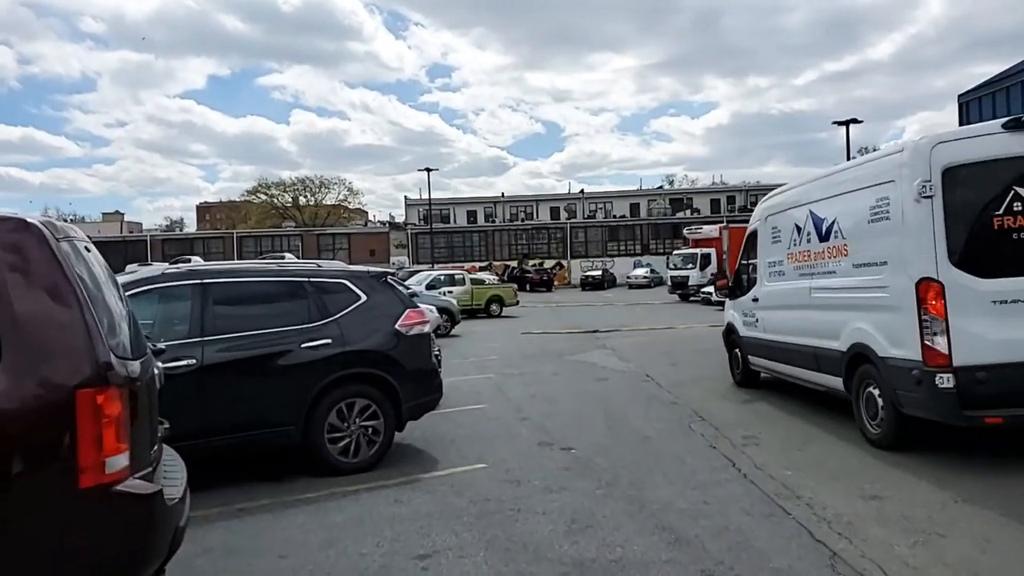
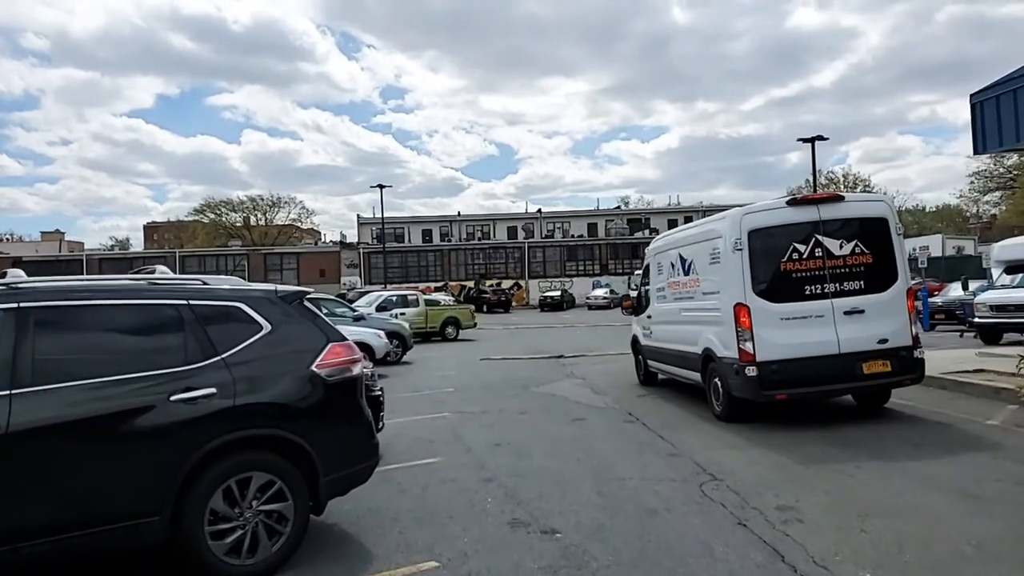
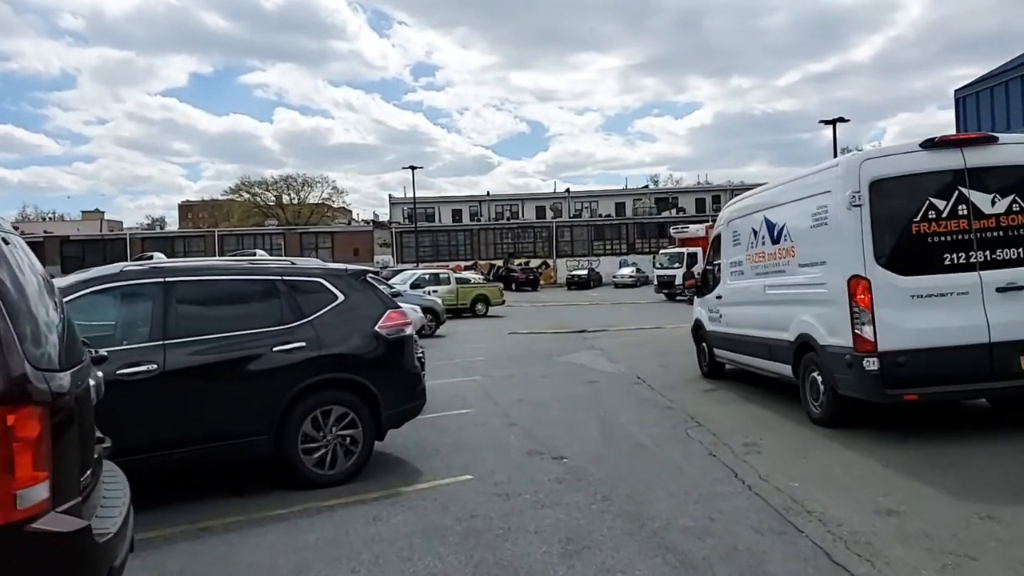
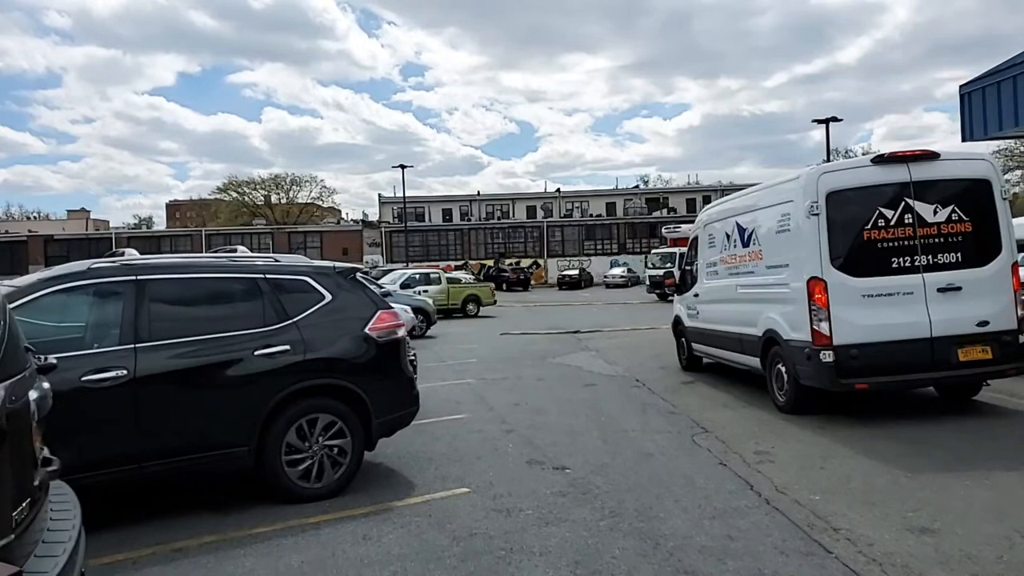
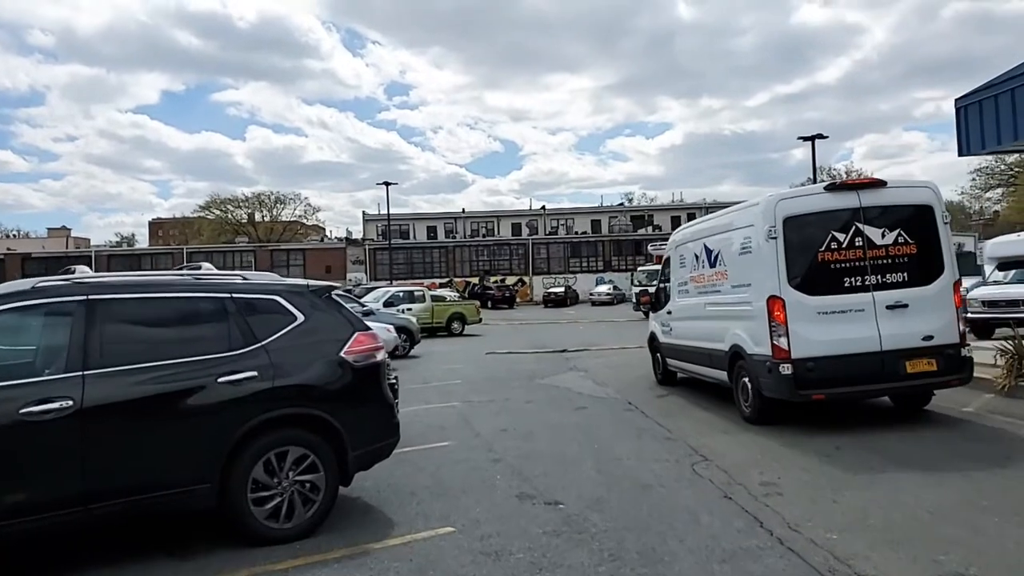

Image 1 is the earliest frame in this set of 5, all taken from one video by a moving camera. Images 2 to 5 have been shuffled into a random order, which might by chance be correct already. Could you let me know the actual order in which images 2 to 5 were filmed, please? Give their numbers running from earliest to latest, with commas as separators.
3, 4, 5, 2
